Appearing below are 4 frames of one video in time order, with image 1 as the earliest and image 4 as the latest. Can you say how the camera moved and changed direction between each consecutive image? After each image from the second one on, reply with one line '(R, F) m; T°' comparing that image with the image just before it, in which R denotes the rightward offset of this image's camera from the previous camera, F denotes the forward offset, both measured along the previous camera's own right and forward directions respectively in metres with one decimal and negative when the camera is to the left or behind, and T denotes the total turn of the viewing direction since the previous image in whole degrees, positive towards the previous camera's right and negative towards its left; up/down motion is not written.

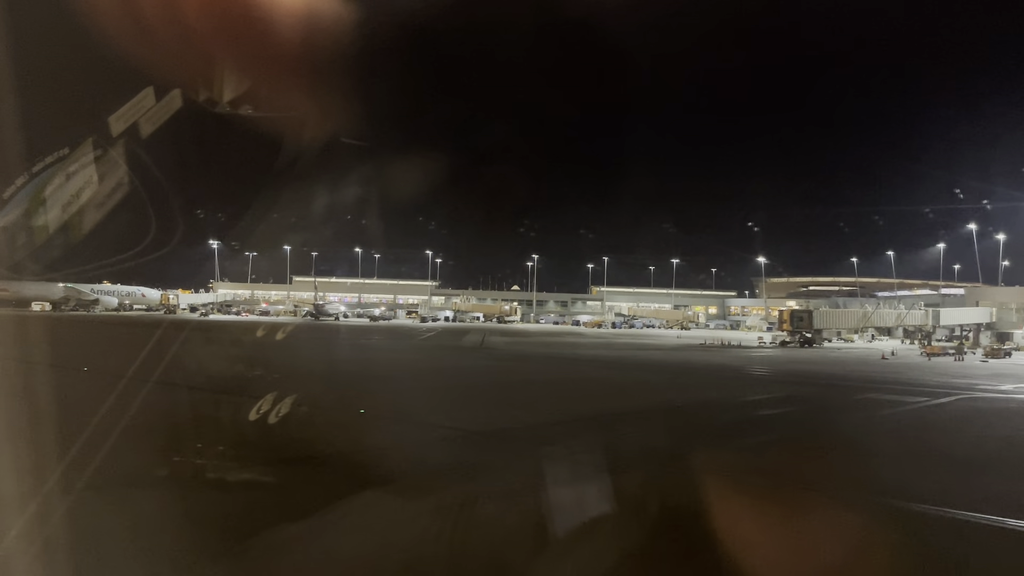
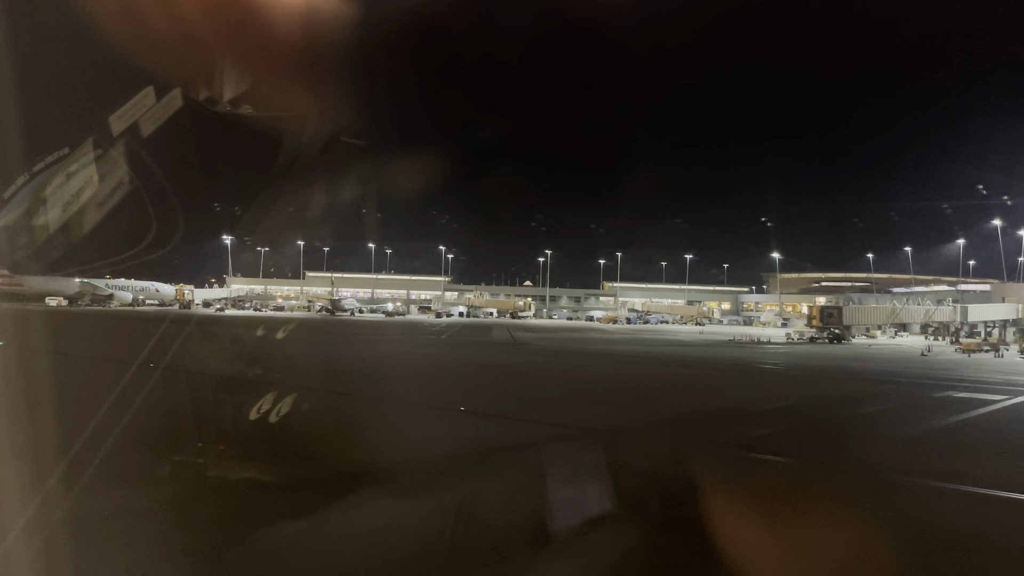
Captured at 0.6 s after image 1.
(-1.0, +2.4) m; 0°
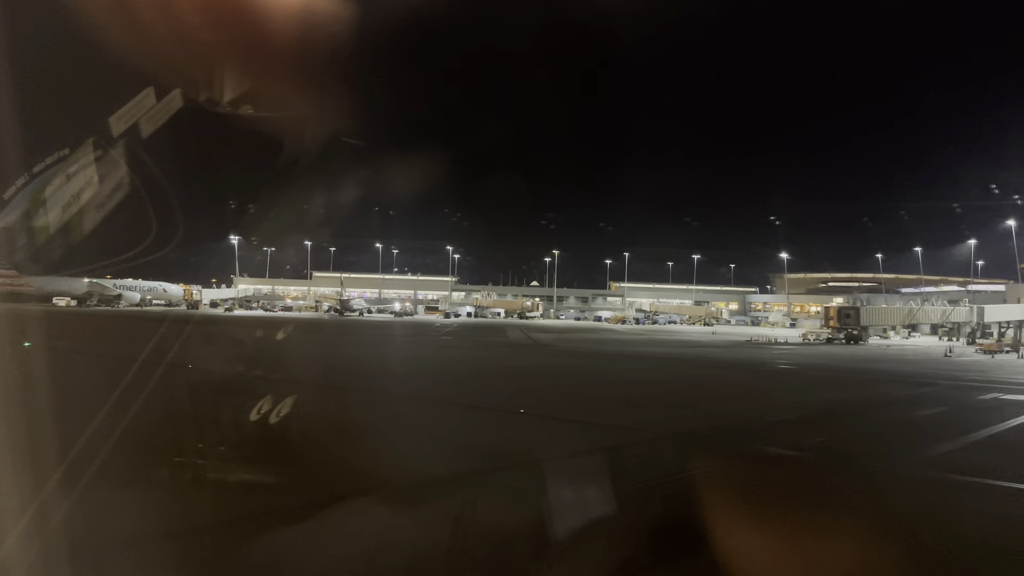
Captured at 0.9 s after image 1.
(+4.5, +0.4) m; -2°
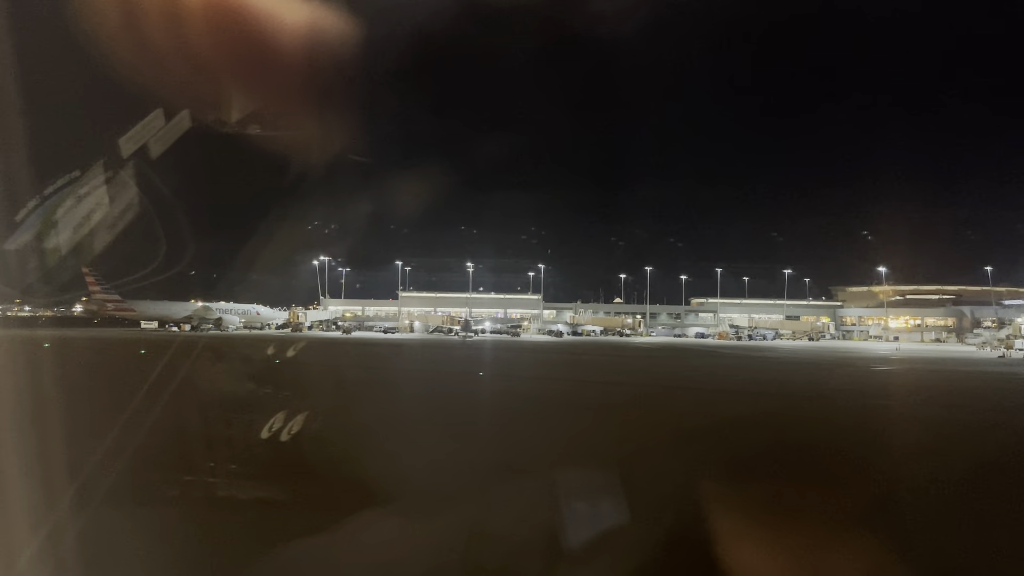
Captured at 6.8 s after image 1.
(-0.4, +0.5) m; -1°
